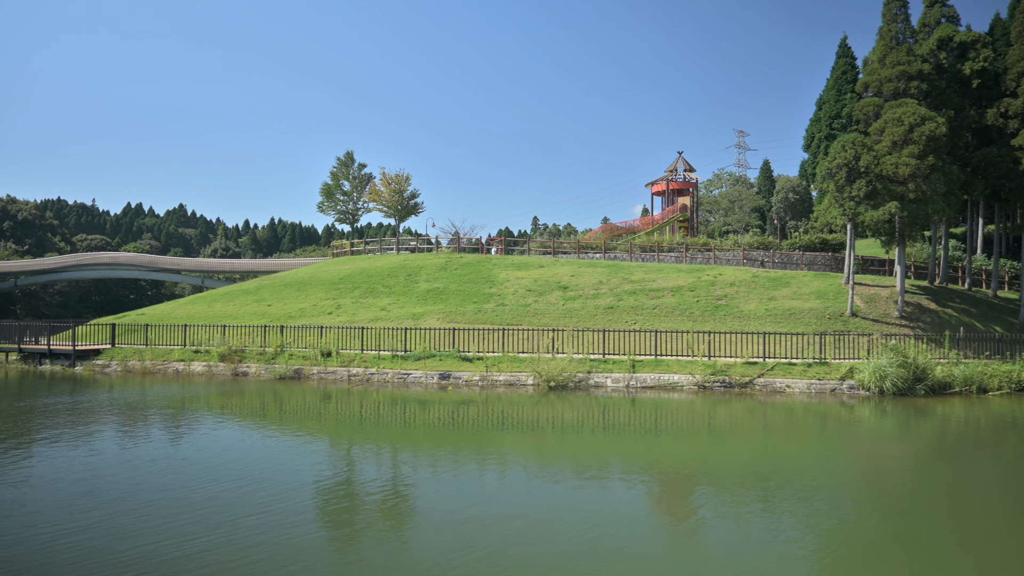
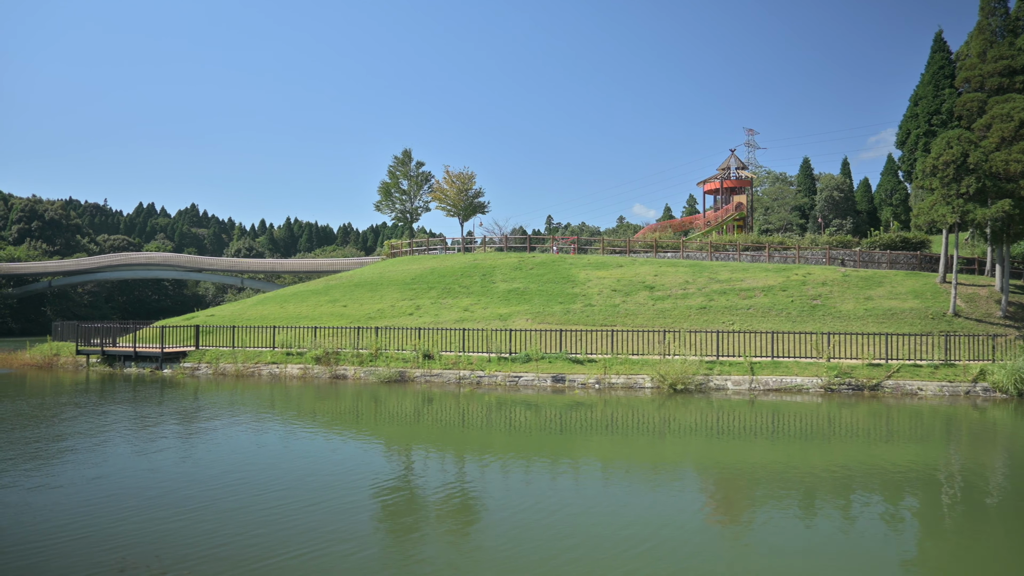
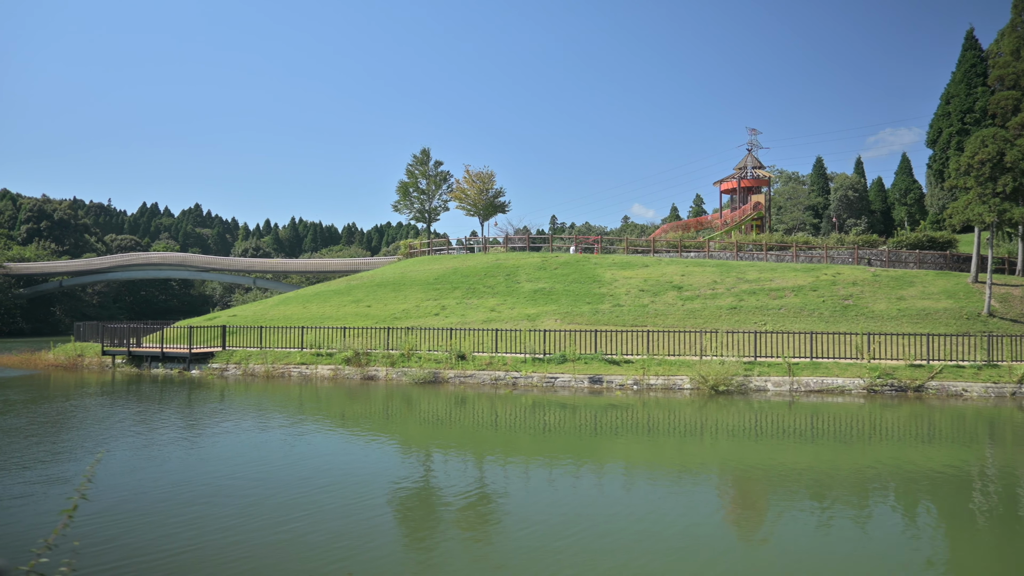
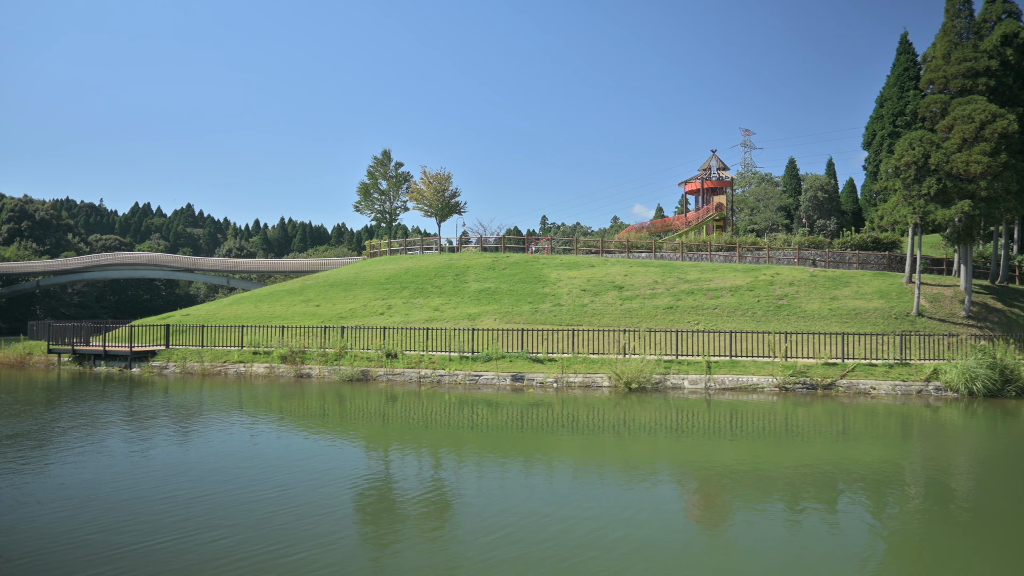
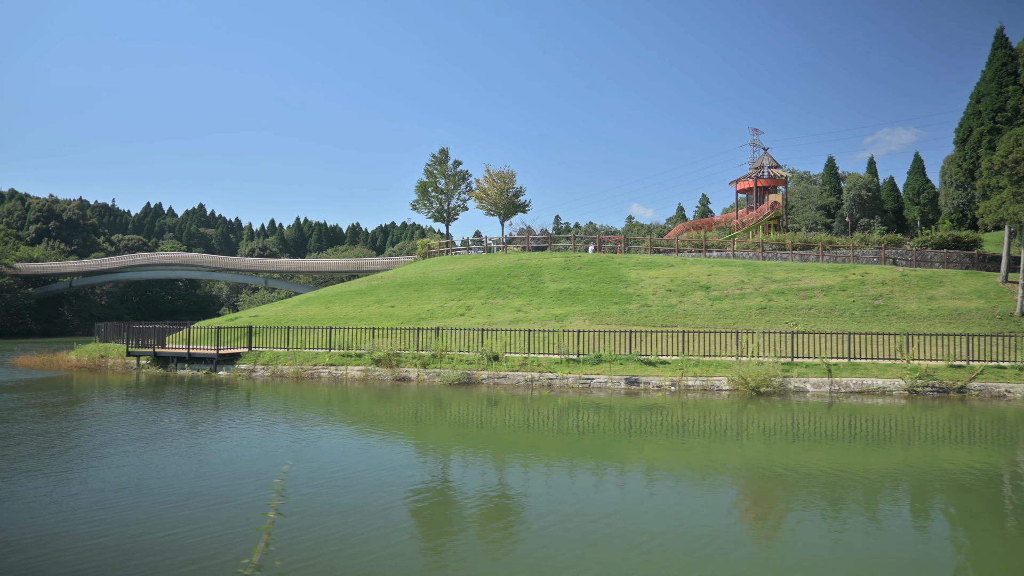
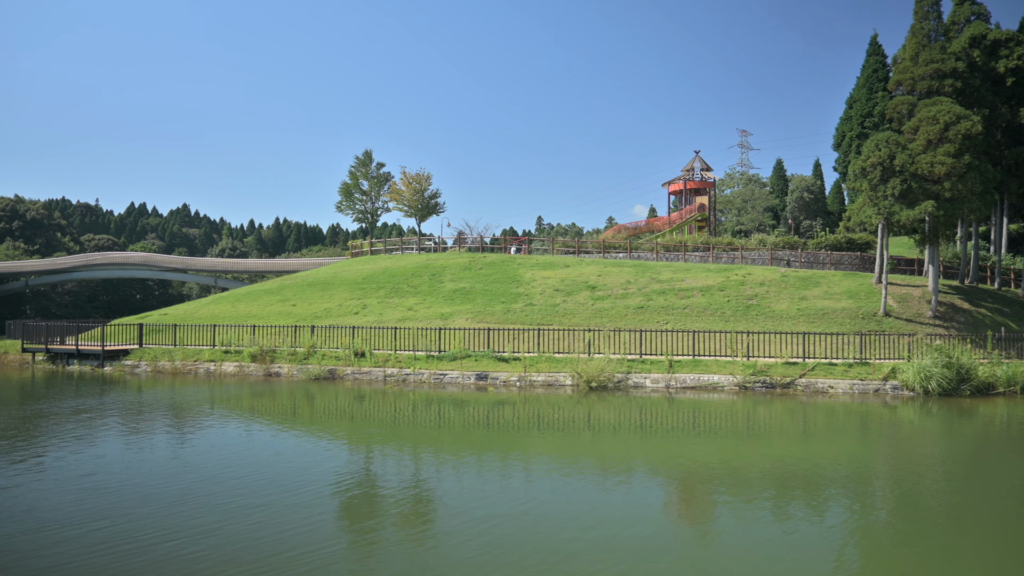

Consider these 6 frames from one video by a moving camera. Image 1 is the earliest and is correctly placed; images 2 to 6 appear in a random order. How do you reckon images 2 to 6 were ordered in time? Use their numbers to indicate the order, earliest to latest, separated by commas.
6, 4, 2, 3, 5
